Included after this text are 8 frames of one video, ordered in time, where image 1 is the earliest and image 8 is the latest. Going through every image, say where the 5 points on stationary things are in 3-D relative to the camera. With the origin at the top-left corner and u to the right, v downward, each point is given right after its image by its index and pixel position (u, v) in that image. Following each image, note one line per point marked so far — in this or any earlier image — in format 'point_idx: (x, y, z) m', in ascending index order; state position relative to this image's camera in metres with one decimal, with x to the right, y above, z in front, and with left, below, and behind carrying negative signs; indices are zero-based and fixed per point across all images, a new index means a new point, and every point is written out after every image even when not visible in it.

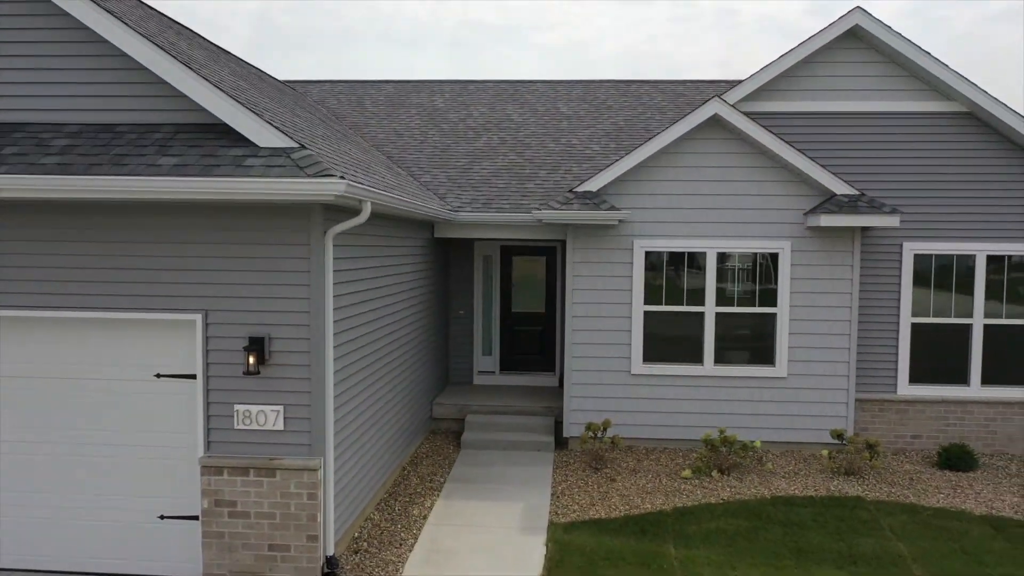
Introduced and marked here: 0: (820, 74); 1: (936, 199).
0: (+3.2, +2.2, +8.5) m
1: (+4.4, +0.9, +8.4) m
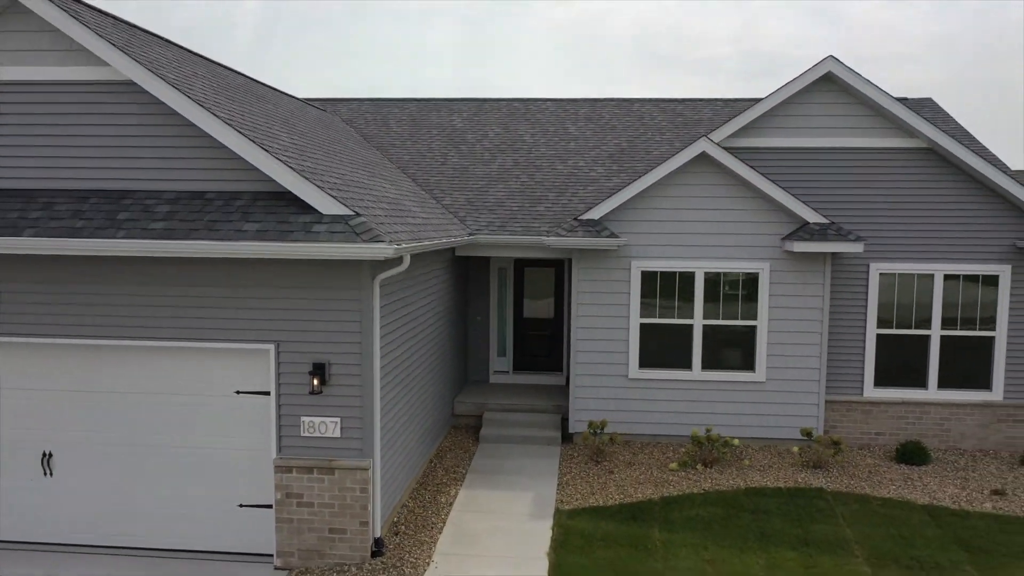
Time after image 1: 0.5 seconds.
0: (+3.4, +2.1, +9.5) m
1: (+4.5, +0.7, +9.5) m
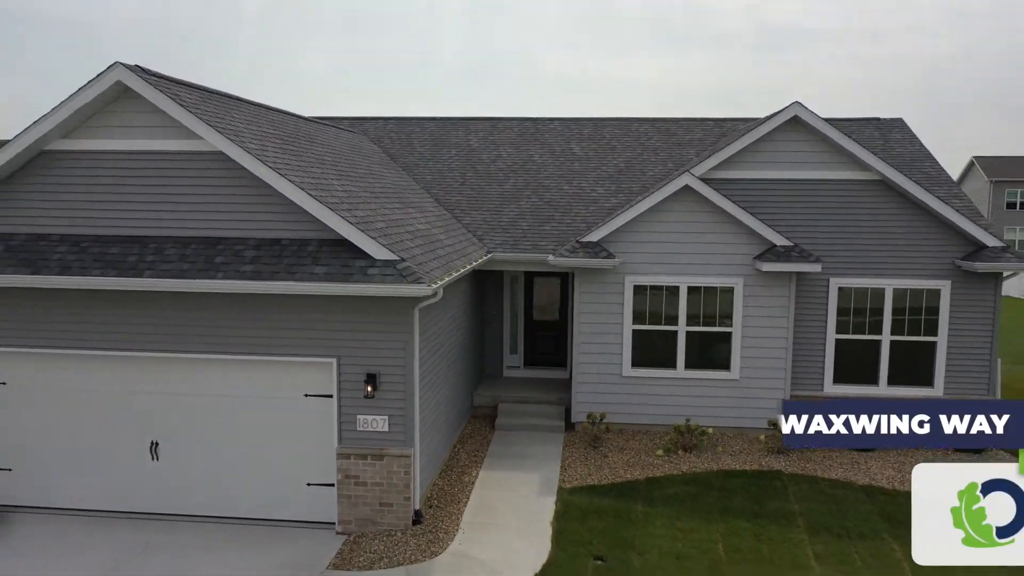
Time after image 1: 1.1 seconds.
0: (+3.5, +1.9, +11.1) m
1: (+4.7, +0.6, +11.0) m
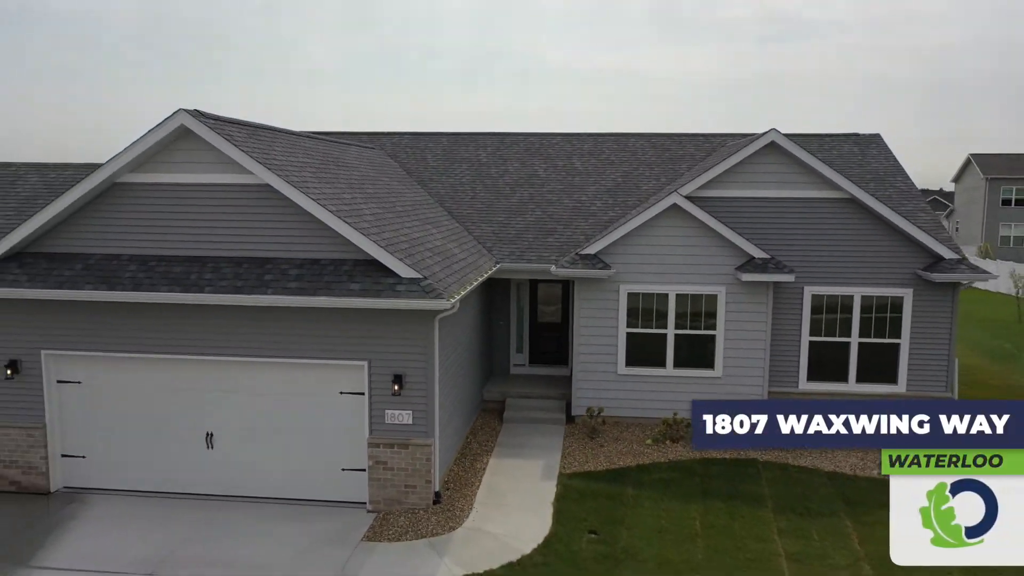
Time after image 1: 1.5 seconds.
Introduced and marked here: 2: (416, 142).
0: (+3.6, +1.8, +12.3) m
1: (+4.8, +0.5, +12.3) m
2: (-2.1, +3.1, +17.2) m
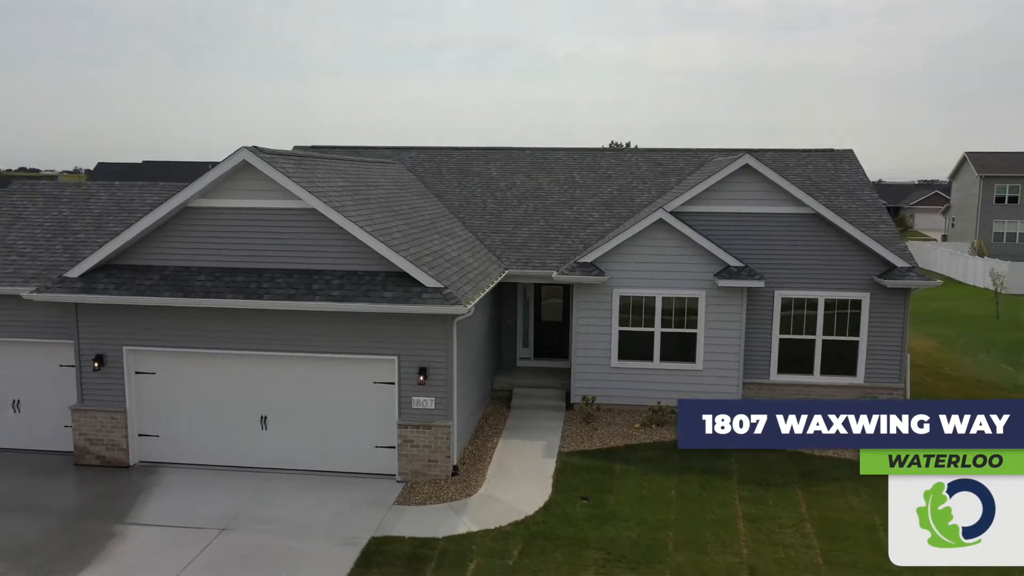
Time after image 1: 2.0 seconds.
0: (+3.8, +1.7, +14.1) m
1: (+4.9, +0.4, +14.0) m
2: (-1.9, +3.1, +19.0) m
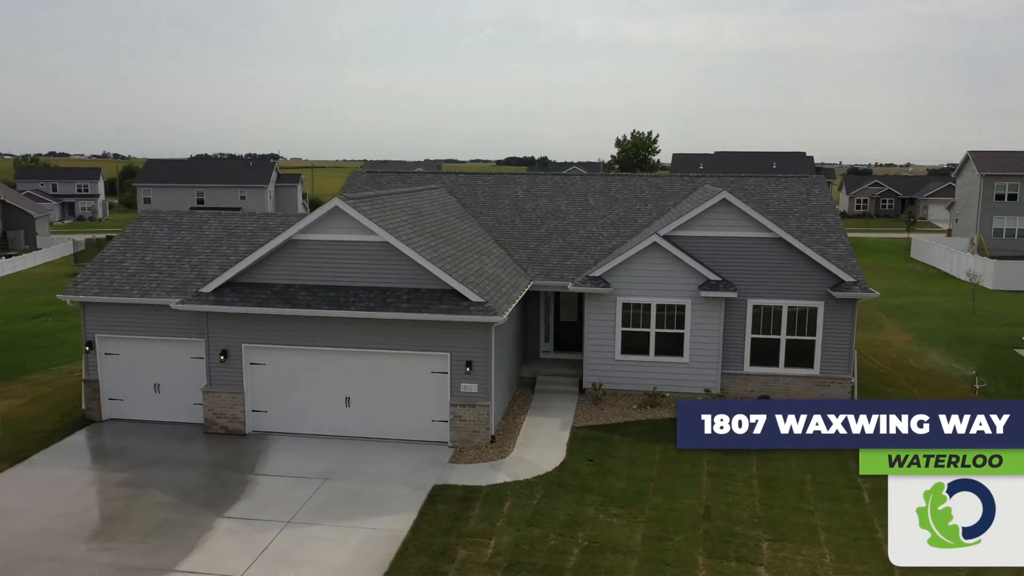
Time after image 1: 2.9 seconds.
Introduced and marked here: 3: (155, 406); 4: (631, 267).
0: (+4.3, +1.5, +17.5) m
1: (+5.4, +0.2, +17.4) m
2: (-1.2, +3.0, +22.5) m
3: (-7.2, -2.4, +16.2) m
4: (+2.6, +0.5, +17.5) m
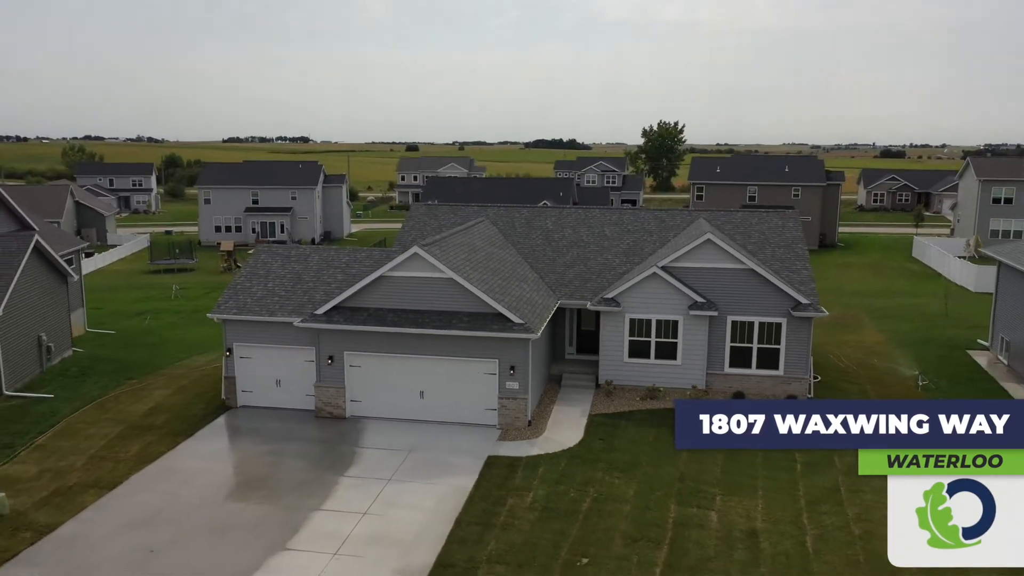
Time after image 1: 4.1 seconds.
0: (+5.2, +1.0, +22.5) m
1: (+6.3, -0.4, +22.4) m
2: (-0.1, +2.6, +27.6) m
3: (-6.4, -2.9, +21.7) m
4: (+3.5, -0.1, +22.6) m
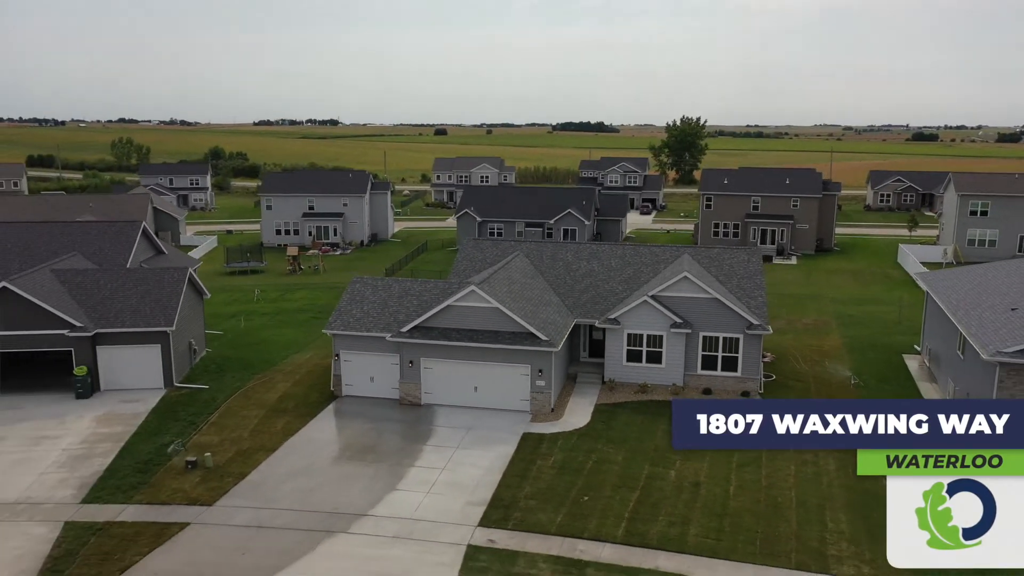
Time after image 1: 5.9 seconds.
0: (+6.3, +0.1, +30.4) m
1: (+7.4, -1.3, +30.3) m
2: (+1.1, +1.9, +35.7) m
3: (-5.3, -3.8, +30.1) m
4: (+4.6, -0.9, +30.6) m
